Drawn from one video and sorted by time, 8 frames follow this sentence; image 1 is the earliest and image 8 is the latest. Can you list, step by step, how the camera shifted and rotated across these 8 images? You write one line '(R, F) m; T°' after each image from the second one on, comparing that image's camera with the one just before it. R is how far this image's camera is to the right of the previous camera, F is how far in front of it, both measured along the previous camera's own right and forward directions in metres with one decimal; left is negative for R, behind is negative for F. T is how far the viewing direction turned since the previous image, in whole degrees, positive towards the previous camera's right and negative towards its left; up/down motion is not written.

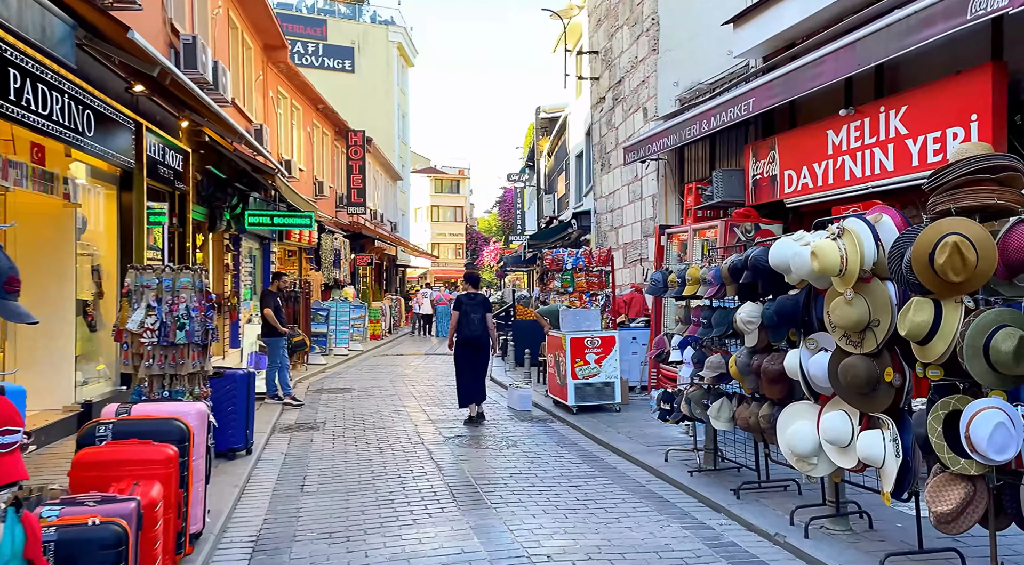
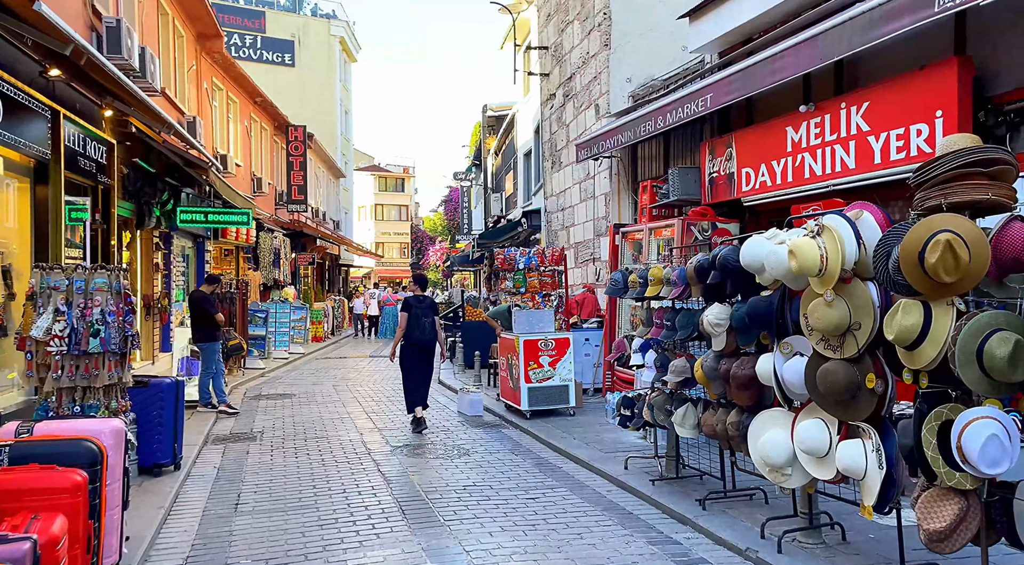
(-0.1, +0.3) m; +4°
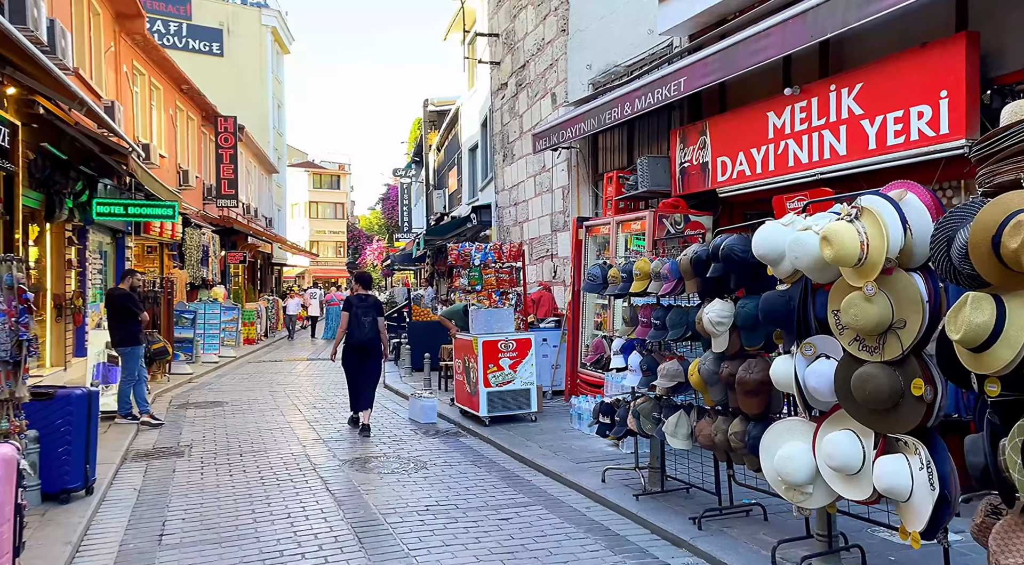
(-0.2, +0.6) m; +4°
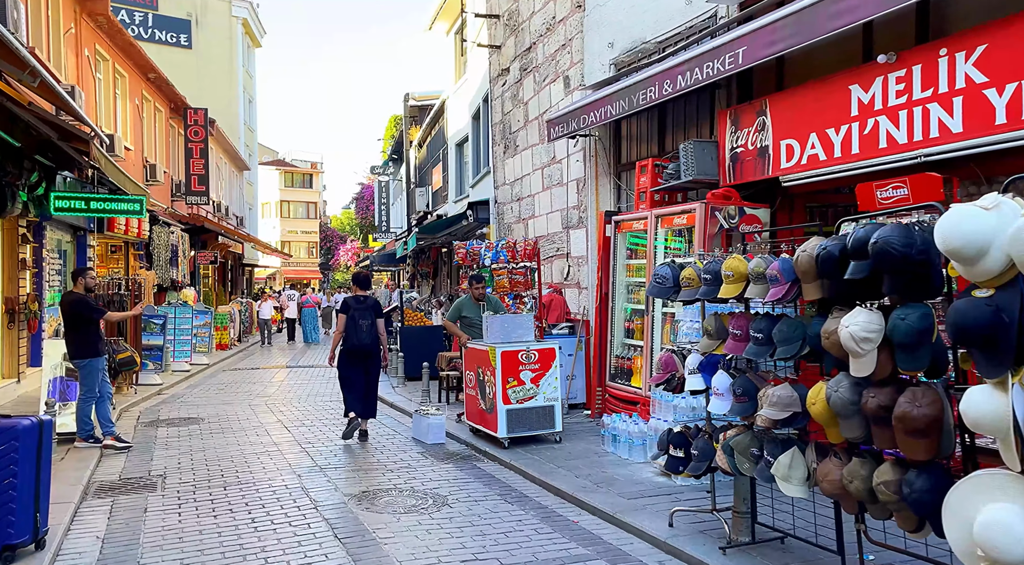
(-0.4, +1.0) m; +2°
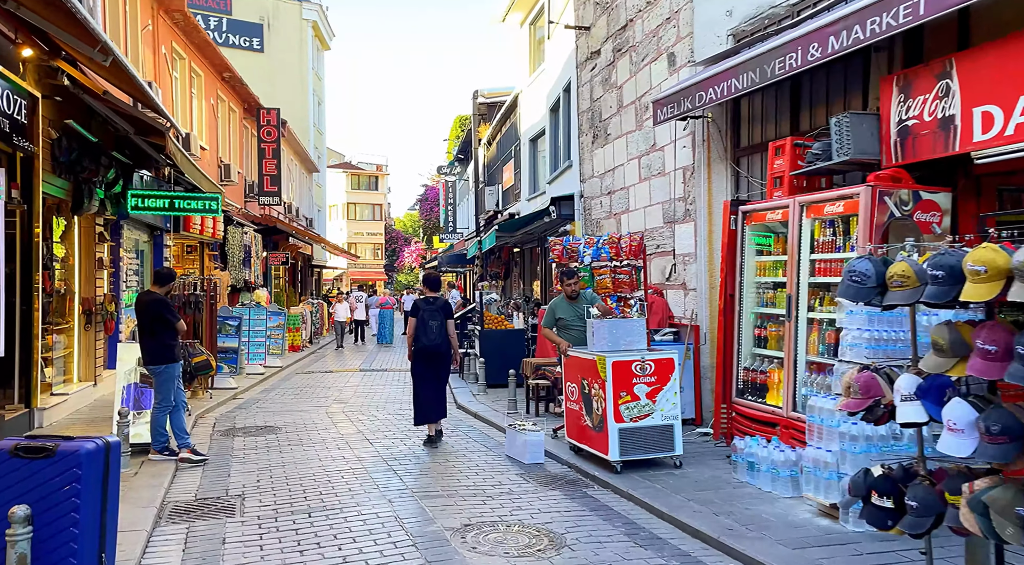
(-0.4, +0.9) m; -4°
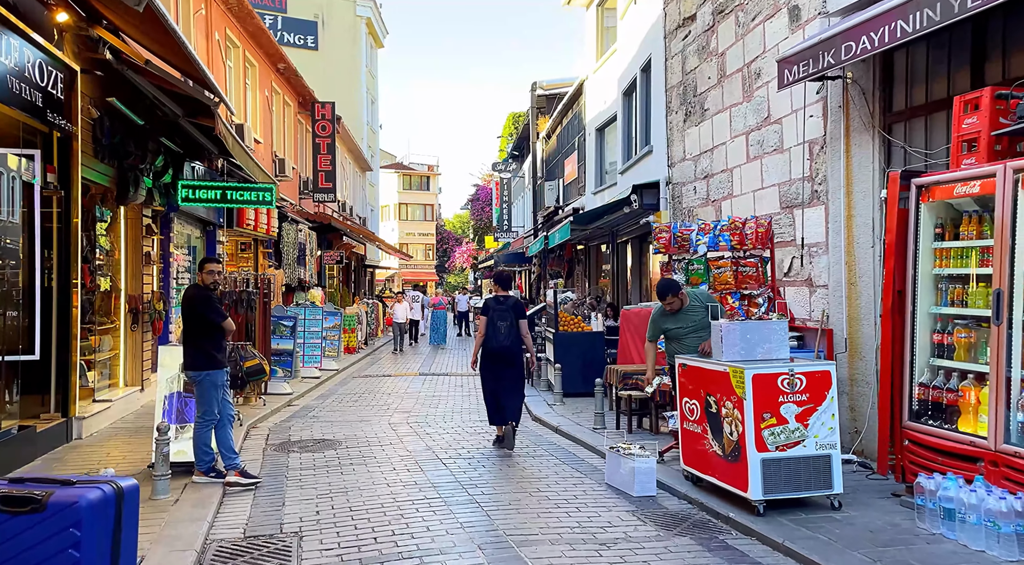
(-0.4, +1.3) m; -3°
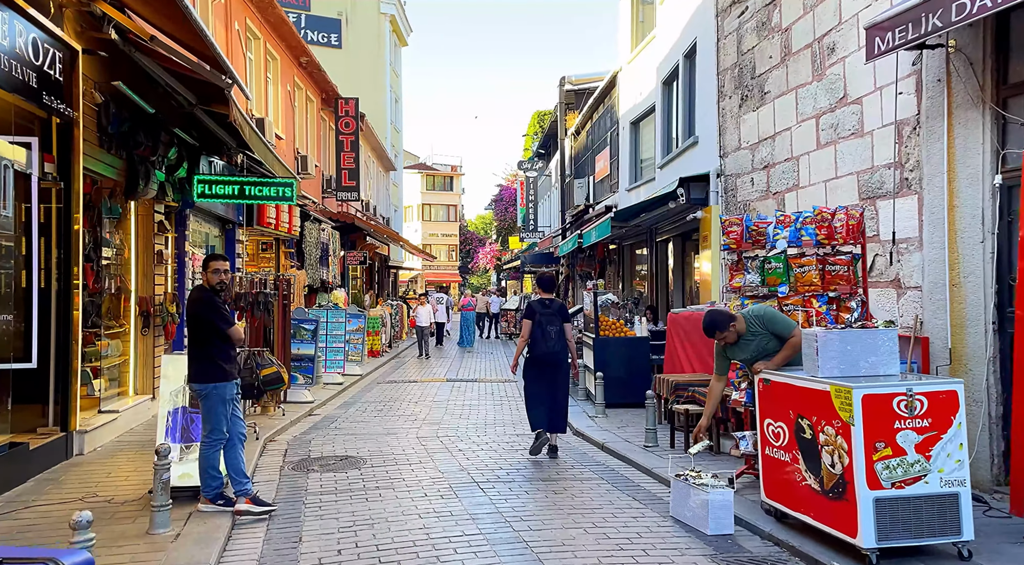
(-0.2, +0.9) m; -1°
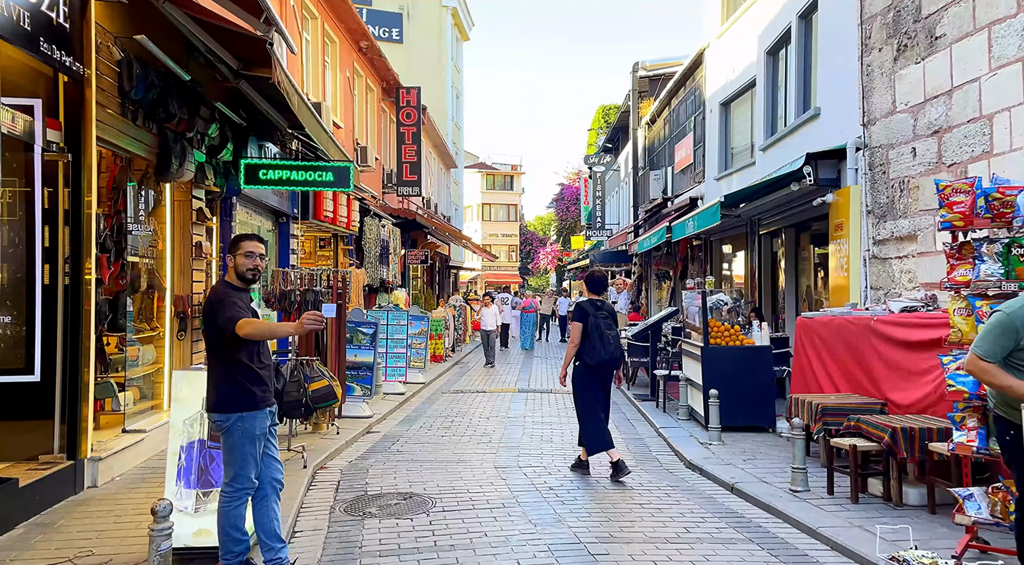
(-0.4, +1.8) m; -4°
